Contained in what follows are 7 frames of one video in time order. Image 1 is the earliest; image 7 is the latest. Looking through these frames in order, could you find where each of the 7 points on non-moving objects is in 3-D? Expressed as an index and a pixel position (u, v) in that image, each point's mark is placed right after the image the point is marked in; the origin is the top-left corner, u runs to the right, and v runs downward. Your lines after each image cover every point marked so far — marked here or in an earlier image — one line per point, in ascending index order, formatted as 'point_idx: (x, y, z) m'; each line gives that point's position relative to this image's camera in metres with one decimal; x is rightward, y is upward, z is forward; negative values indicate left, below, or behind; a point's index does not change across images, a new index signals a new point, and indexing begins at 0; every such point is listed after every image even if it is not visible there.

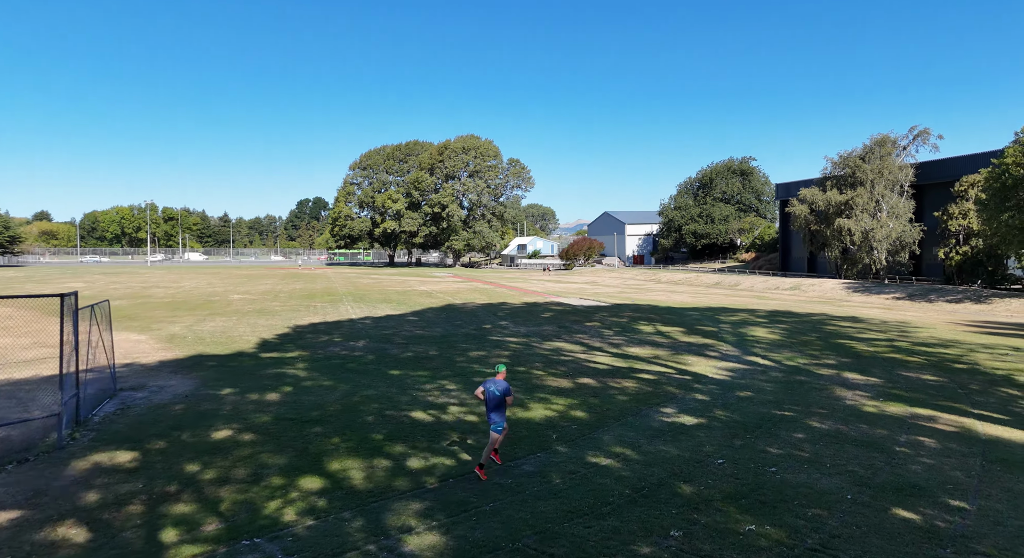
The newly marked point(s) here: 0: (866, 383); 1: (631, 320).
0: (+5.0, -1.4, +7.7) m
1: (+3.8, -1.3, +17.0) m
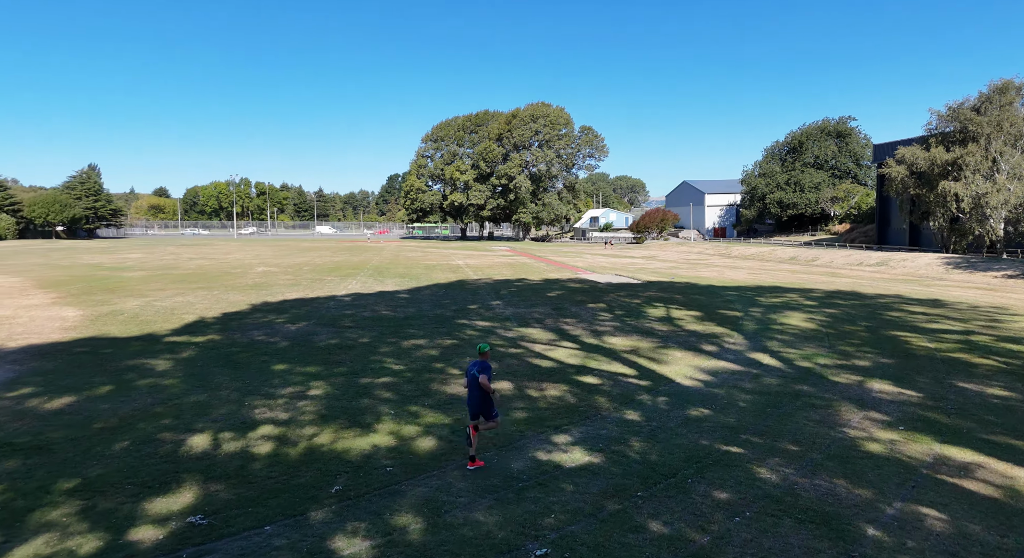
0: (+4.0, -1.2, +5.7) m
1: (+3.8, -0.6, +15.1) m
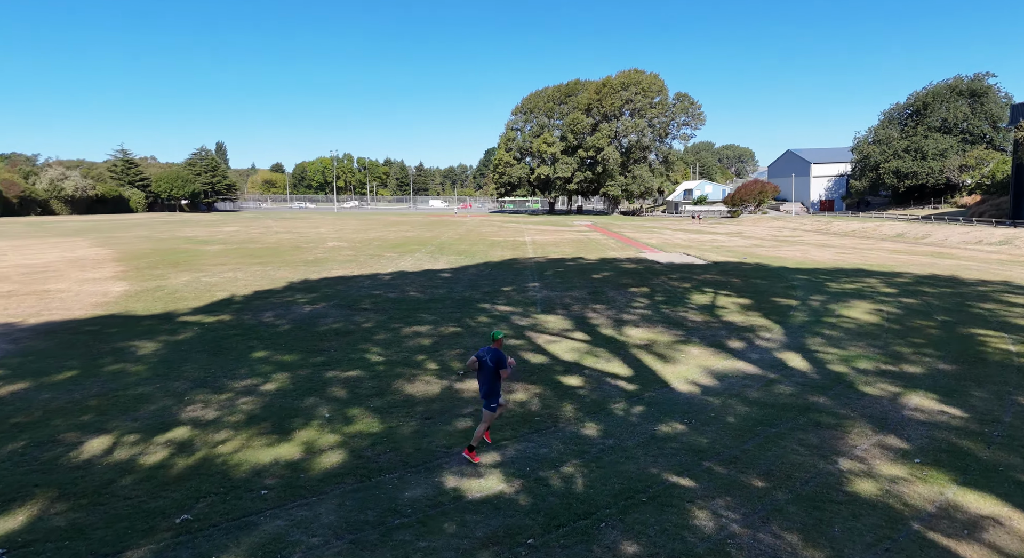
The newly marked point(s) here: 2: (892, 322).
0: (+3.6, -1.2, +4.8) m
1: (+4.8, -0.2, +14.0) m
2: (+6.2, -0.7, +8.9) m
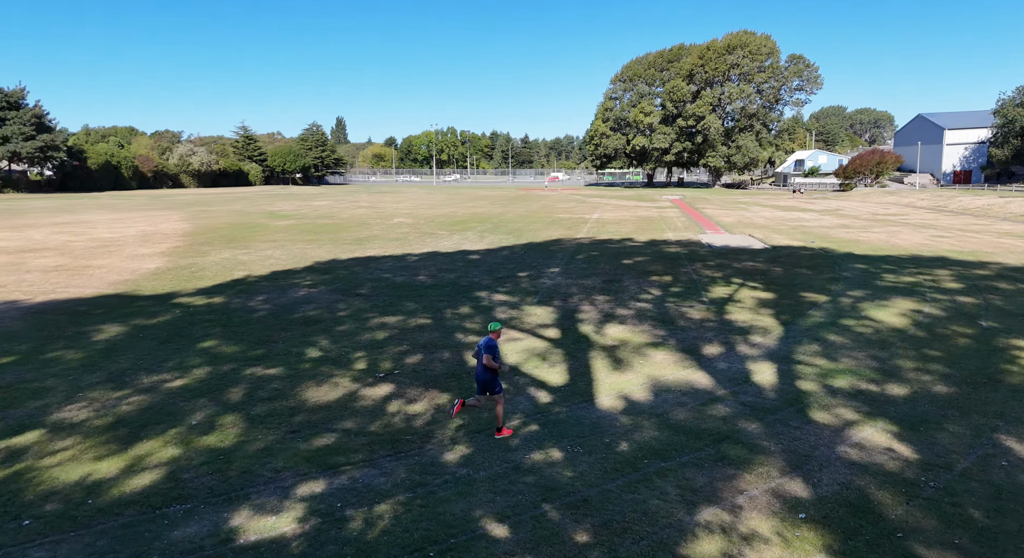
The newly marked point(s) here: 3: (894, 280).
0: (+2.6, -1.3, +4.0) m
1: (+5.2, +0.1, +13.0) m
2: (+5.8, -0.7, +7.7) m
3: (+8.5, 0.0, +12.2) m
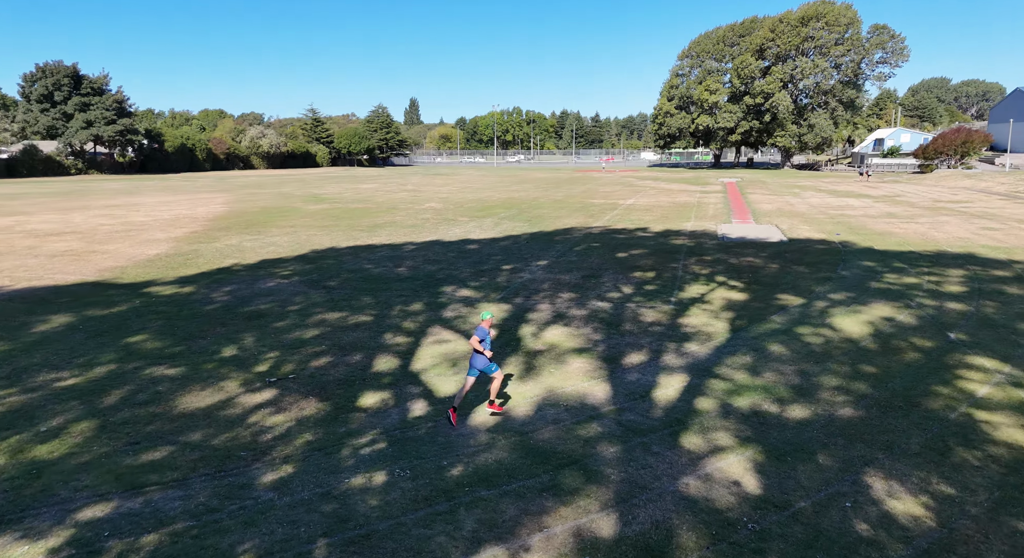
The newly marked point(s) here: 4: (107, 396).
0: (+1.4, -1.4, +3.8) m
1: (+4.7, +0.2, +12.5) m
2: (+4.8, -0.8, +7.2) m
3: (+8.0, 0.0, +11.4) m
4: (-3.5, -1.0, +4.9) m
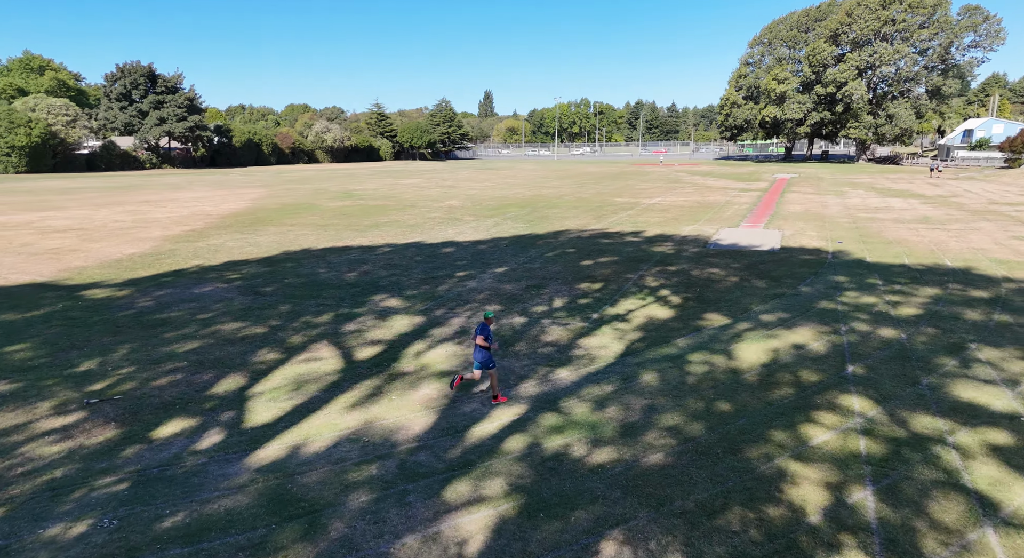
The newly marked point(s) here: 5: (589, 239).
0: (-0.5, -1.7, +3.7) m
1: (+3.5, -0.1, +12.0) m
2: (+3.2, -1.2, +6.8) m
3: (+6.6, -0.4, +10.7) m
4: (-5.3, -1.2, +5.1) m
5: (+2.7, +1.5, +19.8) m
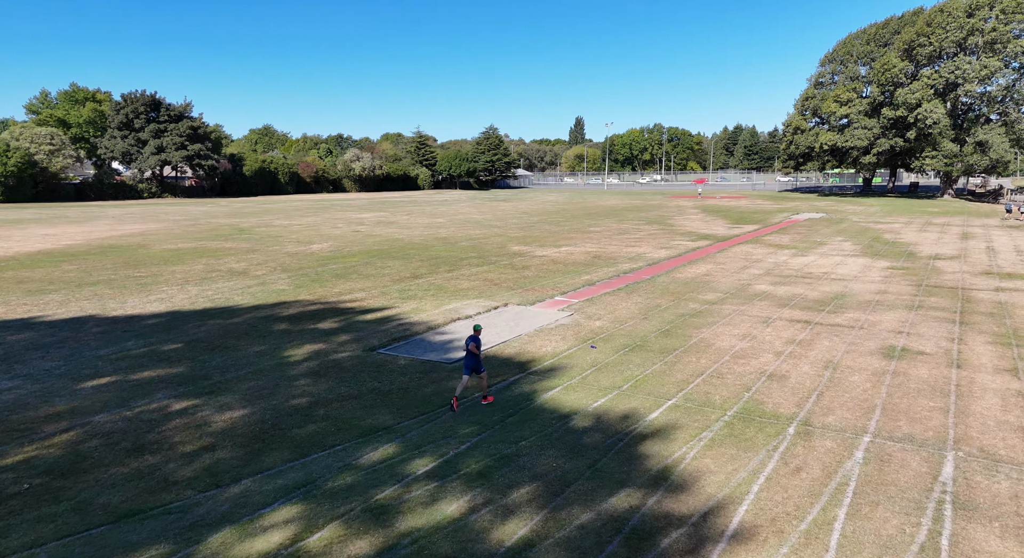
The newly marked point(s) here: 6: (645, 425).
0: (-10.3, -3.3, -1.4) m
1: (-6.1, -2.4, +6.9) m
2: (-6.5, -3.1, +1.6) m
3: (-2.9, -2.7, +5.6) m
4: (-15.0, -2.7, +0.1) m
5: (-6.7, -1.2, +14.8) m
6: (+2.3, -2.5, +9.2) m
